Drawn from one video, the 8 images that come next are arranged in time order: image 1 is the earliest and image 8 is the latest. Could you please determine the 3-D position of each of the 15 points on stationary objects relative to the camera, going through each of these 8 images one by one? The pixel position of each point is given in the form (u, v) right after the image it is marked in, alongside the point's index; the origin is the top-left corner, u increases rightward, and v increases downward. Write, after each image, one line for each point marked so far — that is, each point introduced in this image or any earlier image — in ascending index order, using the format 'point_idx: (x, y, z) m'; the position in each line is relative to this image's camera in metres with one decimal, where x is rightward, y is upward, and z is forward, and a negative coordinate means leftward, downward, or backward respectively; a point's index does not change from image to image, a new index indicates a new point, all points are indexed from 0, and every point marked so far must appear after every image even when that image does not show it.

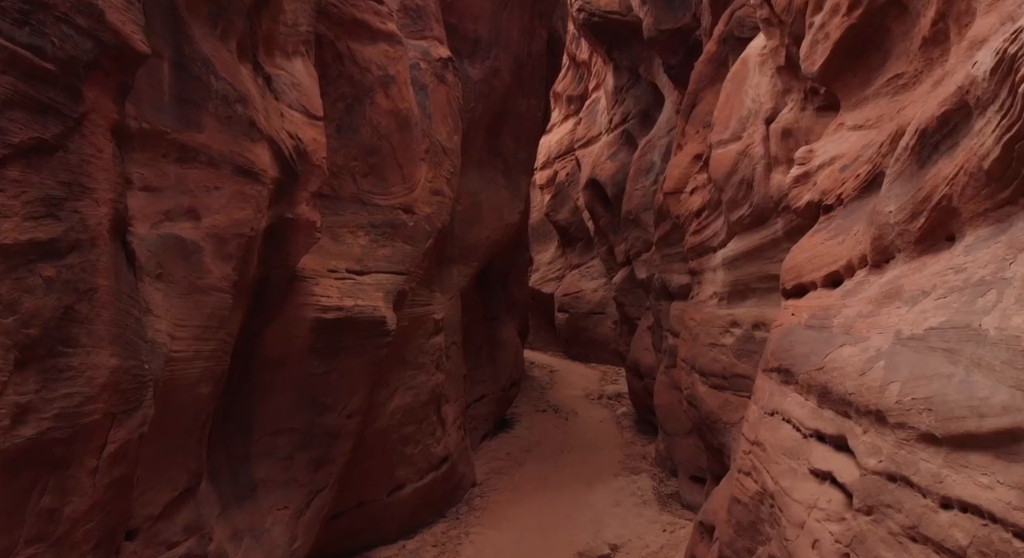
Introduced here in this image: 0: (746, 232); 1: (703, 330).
0: (+1.7, +0.4, +4.0) m
1: (+1.5, -0.4, +4.4) m
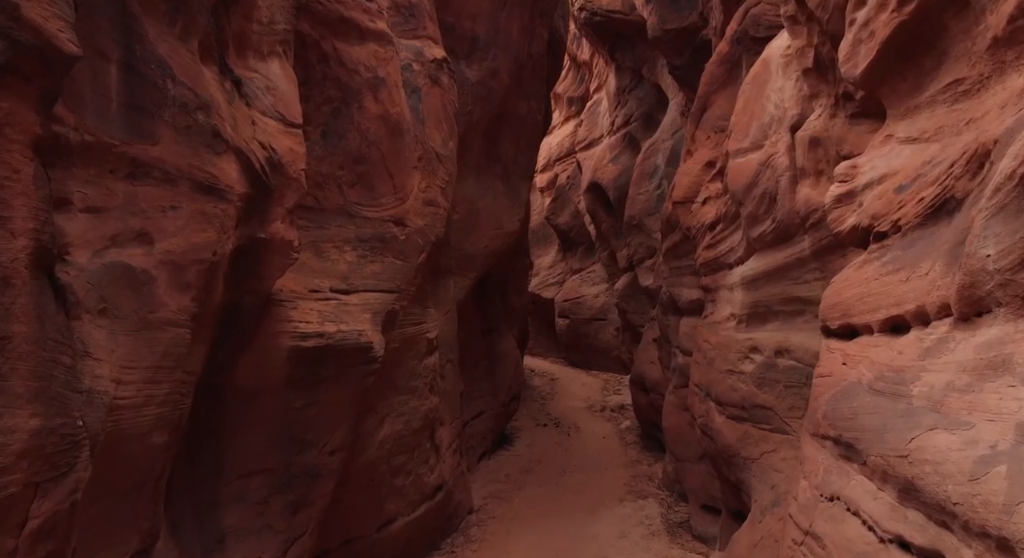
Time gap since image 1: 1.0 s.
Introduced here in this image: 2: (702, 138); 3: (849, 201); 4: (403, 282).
0: (+1.7, +0.2, +3.6) m
1: (+1.5, -0.6, +4.0) m
2: (+1.9, +1.4, +5.4) m
3: (+1.4, +0.3, +2.3) m
4: (-0.9, 0.0, +4.4) m
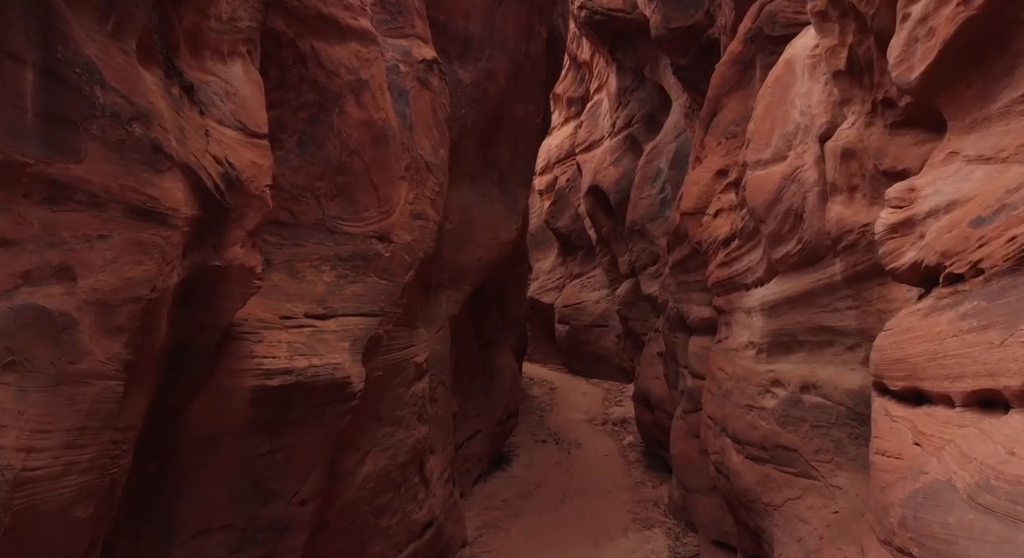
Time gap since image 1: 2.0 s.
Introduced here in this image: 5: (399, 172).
0: (+1.7, +0.1, +3.2) m
1: (+1.5, -0.7, +3.6) m
2: (+1.9, +1.3, +5.0) m
3: (+1.4, +0.2, +1.9) m
4: (-0.9, -0.2, +4.0) m
5: (-0.9, +0.8, +4.3) m
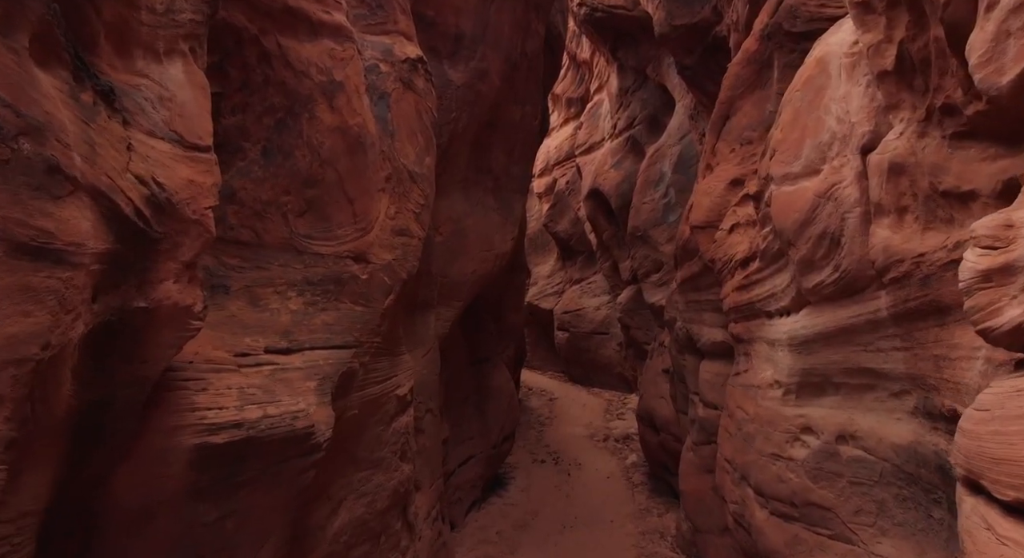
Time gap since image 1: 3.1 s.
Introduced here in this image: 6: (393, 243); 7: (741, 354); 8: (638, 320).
0: (+1.6, -0.1, +2.8) m
1: (+1.5, -0.9, +3.2) m
2: (+1.8, +1.1, +4.6) m
3: (+1.4, 0.0, +1.5) m
4: (-1.0, -0.4, +3.5) m
5: (-1.0, +0.7, +3.8) m
6: (-0.9, +0.3, +3.9) m
7: (+1.6, -0.5, +3.6) m
8: (+2.5, -0.8, +10.8) m
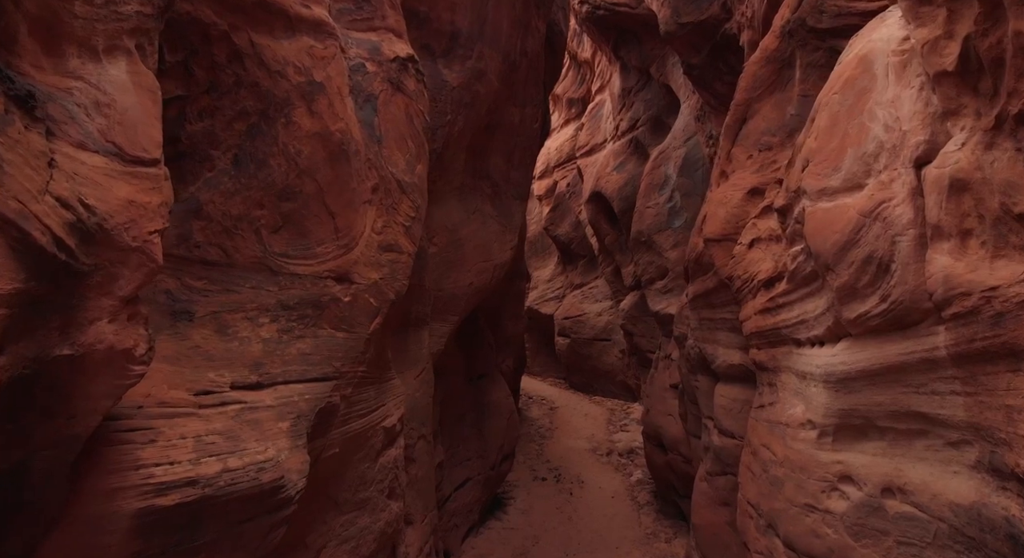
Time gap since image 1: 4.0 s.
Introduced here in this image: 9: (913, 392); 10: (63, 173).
0: (+1.6, -0.3, +2.5) m
1: (+1.4, -1.0, +2.9) m
2: (+1.8, +1.0, +4.2) m
3: (+1.4, -0.1, +1.1) m
4: (-1.0, -0.5, +3.2) m
5: (-1.0, +0.5, +3.5) m
6: (-0.9, +0.1, +3.5) m
7: (+1.6, -0.6, +3.3) m
8: (+2.5, -0.9, +10.5) m
9: (+1.7, -0.5, +2.3) m
10: (-1.5, +0.4, +1.8) m
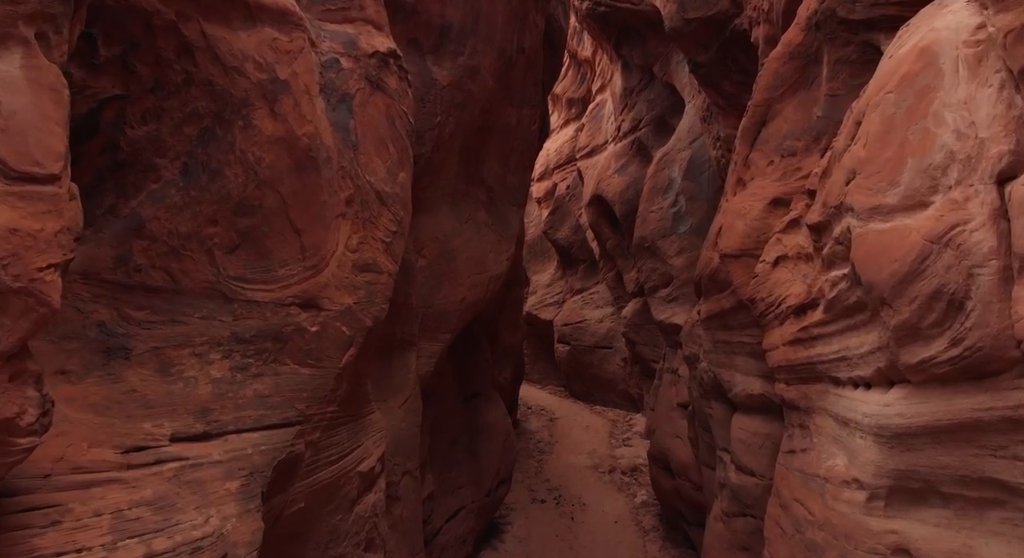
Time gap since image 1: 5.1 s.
0: (+1.6, -0.4, +2.0) m
1: (+1.4, -1.2, +2.4) m
2: (+1.8, +0.8, +3.8) m
3: (+1.3, -0.3, +0.7) m
4: (-1.0, -0.6, +2.8) m
5: (-1.0, +0.4, +3.1) m
6: (-0.9, 0.0, +3.1) m
7: (+1.5, -0.8, +2.9) m
8: (+2.5, -1.1, +10.1) m
9: (+1.7, -0.6, +1.9) m
10: (-1.5, +0.2, +1.4) m
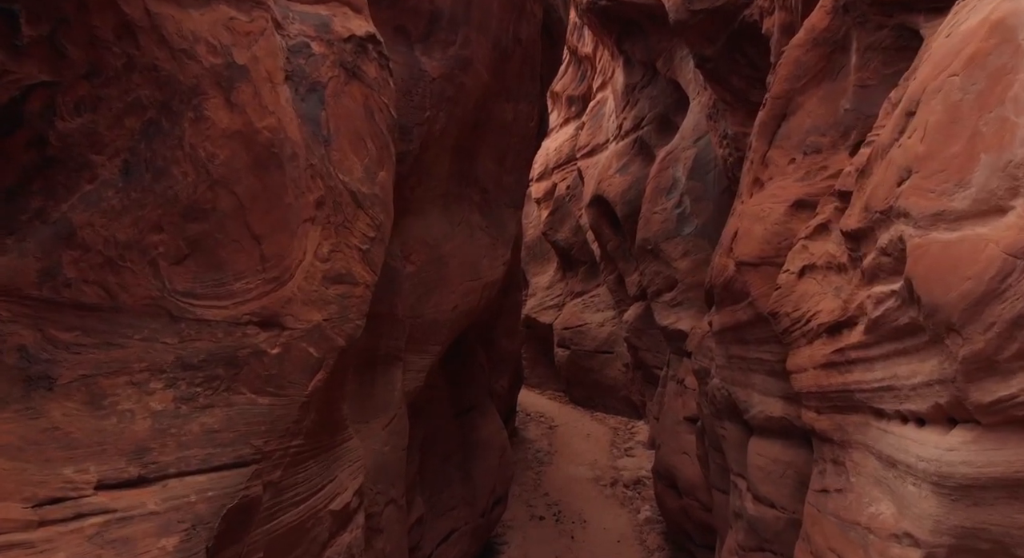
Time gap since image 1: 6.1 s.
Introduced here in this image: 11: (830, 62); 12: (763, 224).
0: (+1.5, -0.5, +1.7) m
1: (+1.4, -1.2, +2.1) m
2: (+1.7, +0.8, +3.5) m
3: (+1.3, -0.3, +0.4) m
4: (-1.1, -0.7, +2.4) m
5: (-1.0, +0.3, +2.7) m
6: (-1.0, -0.1, +2.8) m
7: (+1.5, -0.9, +2.5) m
8: (+2.4, -1.1, +9.7) m
9: (+1.6, -0.7, +1.5) m
10: (-1.6, +0.2, +1.0) m
11: (+2.0, +1.3, +3.3) m
12: (+1.5, +0.3, +3.3) m
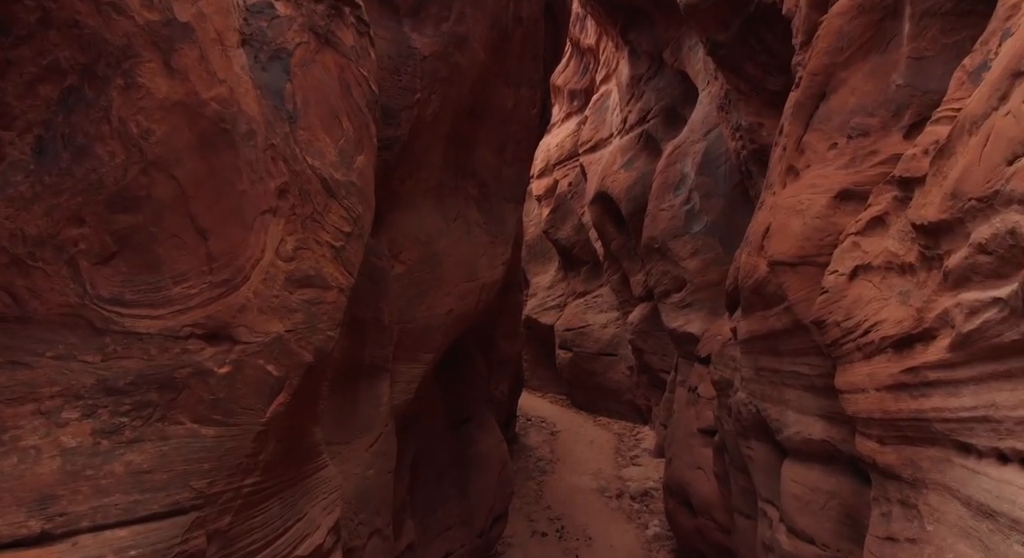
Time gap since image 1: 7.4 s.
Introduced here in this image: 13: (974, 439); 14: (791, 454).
0: (+1.6, -0.5, +1.3) m
1: (+1.4, -1.2, +1.7) m
2: (+1.7, +0.8, +3.0) m
3: (+1.3, -0.4, -0.1) m
4: (-1.1, -0.7, +2.0) m
5: (-1.0, +0.3, +2.3) m
6: (-1.0, -0.1, +2.4) m
7: (+1.5, -0.9, +2.1) m
8: (+2.4, -1.1, +9.3) m
9: (+1.6, -0.7, +1.1) m
10: (-1.6, +0.1, +0.6) m
11: (+2.0, +1.3, +2.8) m
12: (+1.5, +0.3, +2.9) m
13: (+1.5, -0.5, +1.7) m
14: (+1.6, -1.0, +3.0) m
